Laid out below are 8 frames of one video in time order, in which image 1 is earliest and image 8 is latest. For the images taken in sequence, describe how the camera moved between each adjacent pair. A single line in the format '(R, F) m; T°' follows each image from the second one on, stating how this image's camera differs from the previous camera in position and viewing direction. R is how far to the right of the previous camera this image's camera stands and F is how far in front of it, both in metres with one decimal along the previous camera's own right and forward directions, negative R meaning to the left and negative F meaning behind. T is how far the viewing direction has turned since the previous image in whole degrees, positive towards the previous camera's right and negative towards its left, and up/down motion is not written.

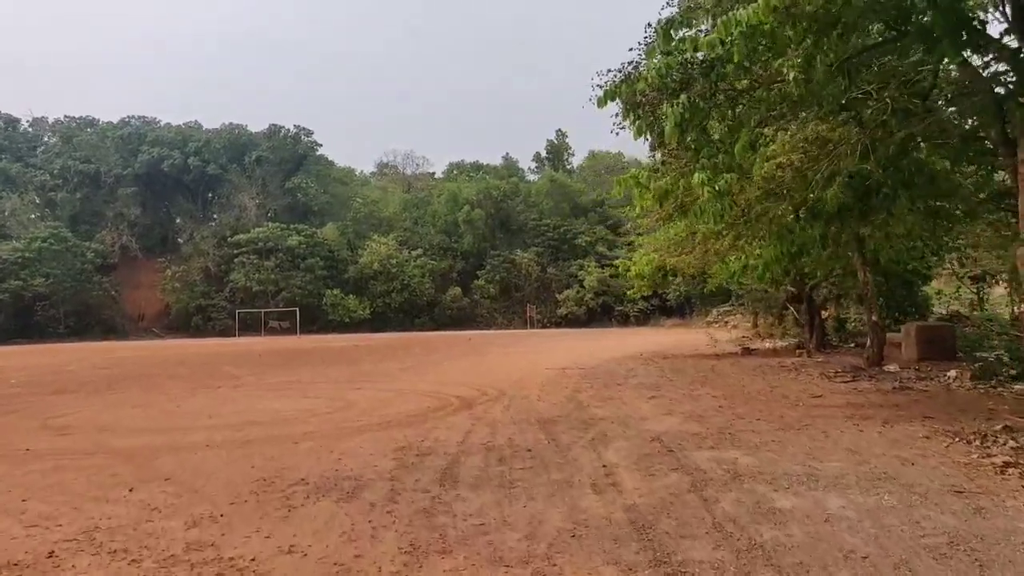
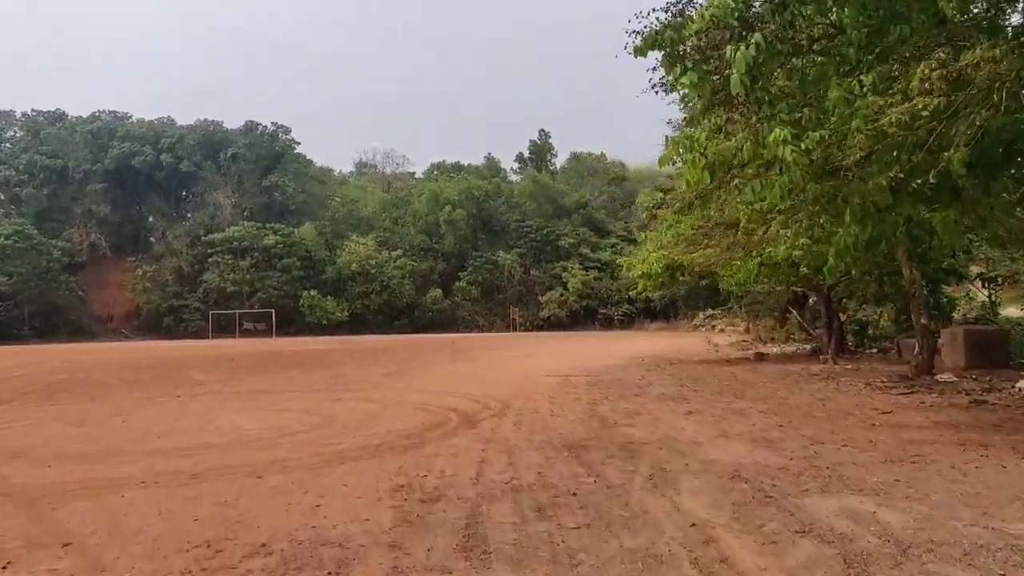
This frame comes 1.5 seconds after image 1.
(-0.3, +1.5) m; +2°
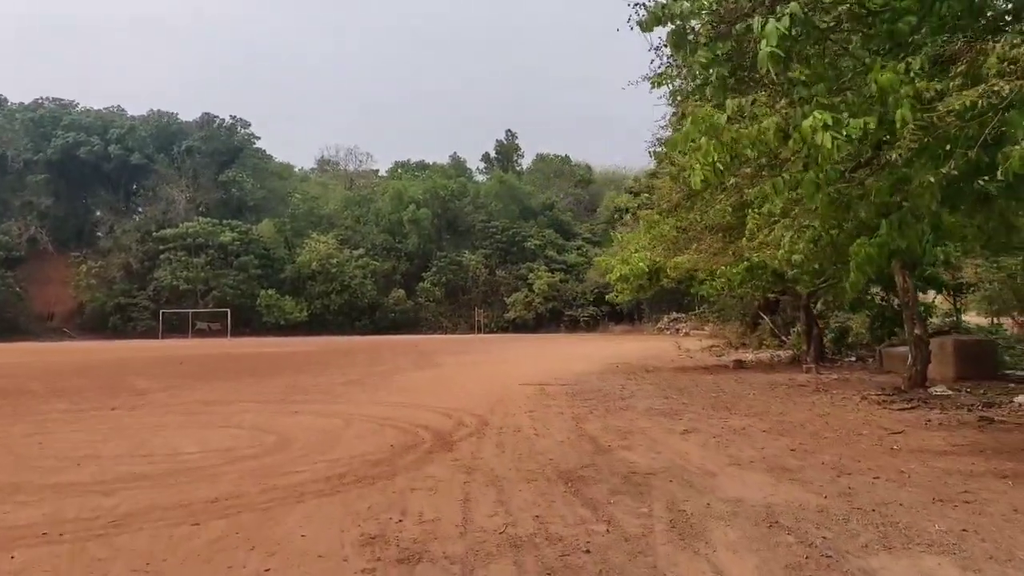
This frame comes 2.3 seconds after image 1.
(-0.2, +0.8) m; +3°
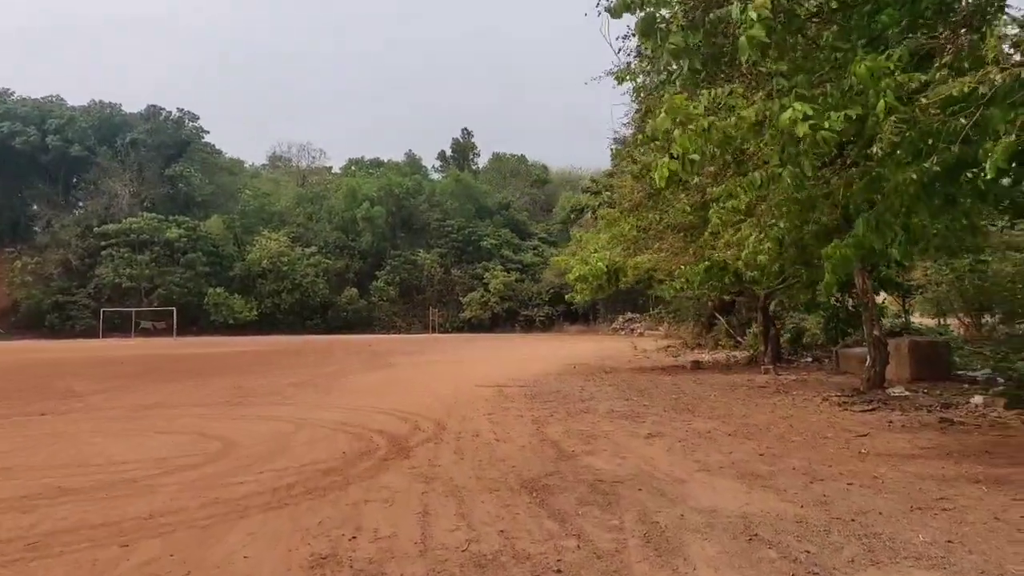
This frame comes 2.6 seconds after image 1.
(-0.1, +0.3) m; +3°
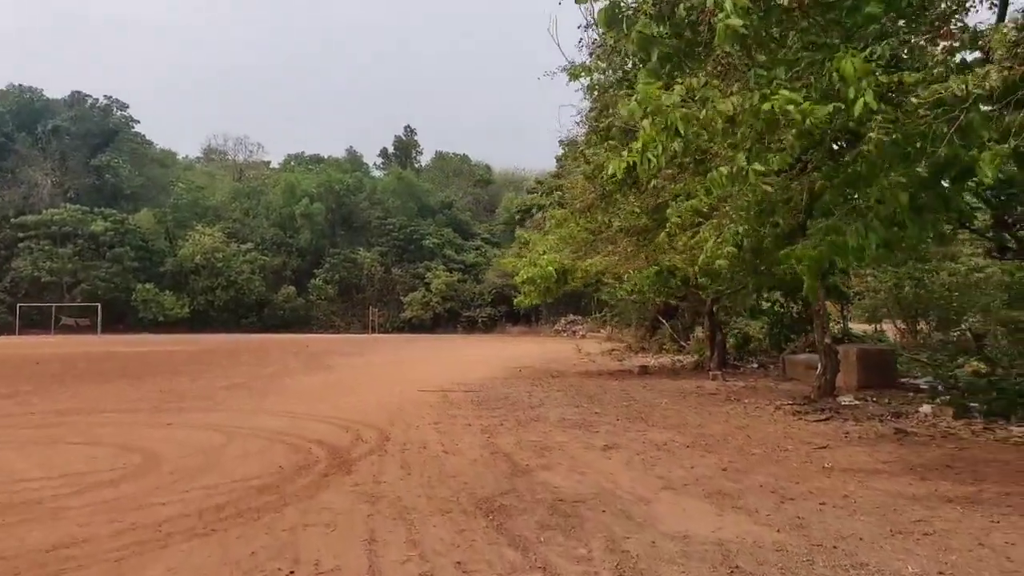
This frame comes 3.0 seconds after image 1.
(-0.1, +0.4) m; +4°
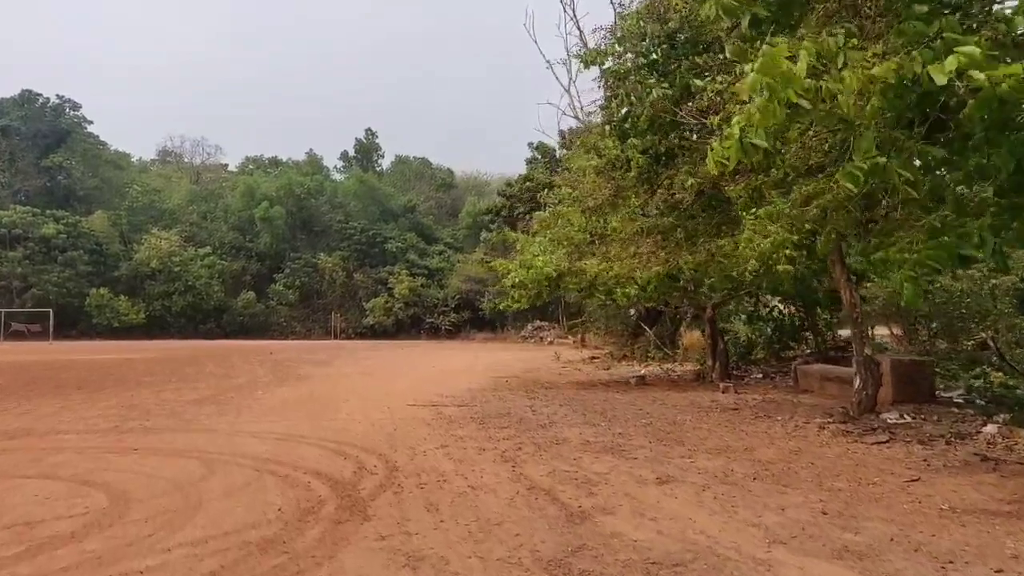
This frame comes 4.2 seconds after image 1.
(-0.6, +1.1) m; +3°
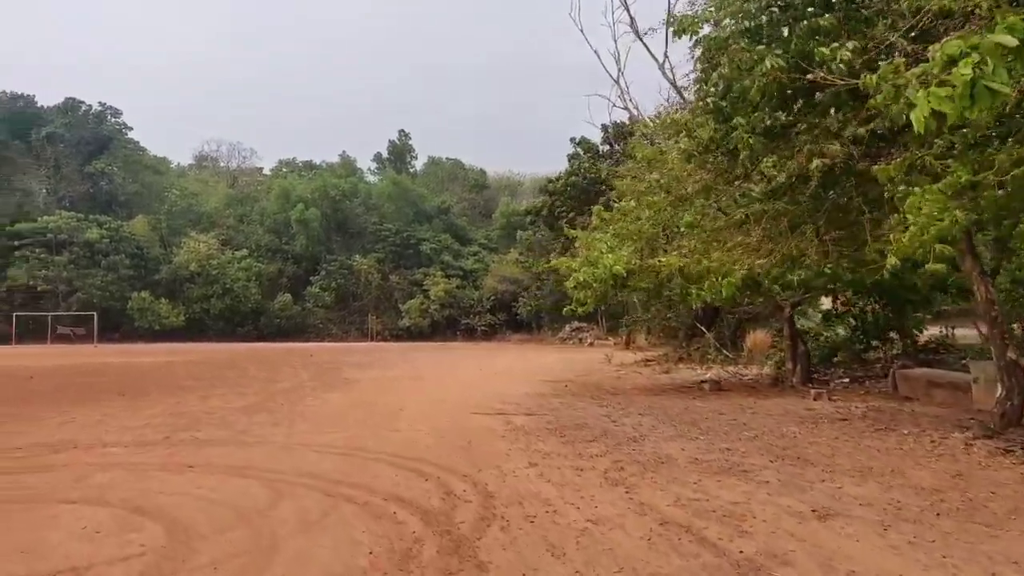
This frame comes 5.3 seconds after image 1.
(-0.6, +1.0) m; -2°
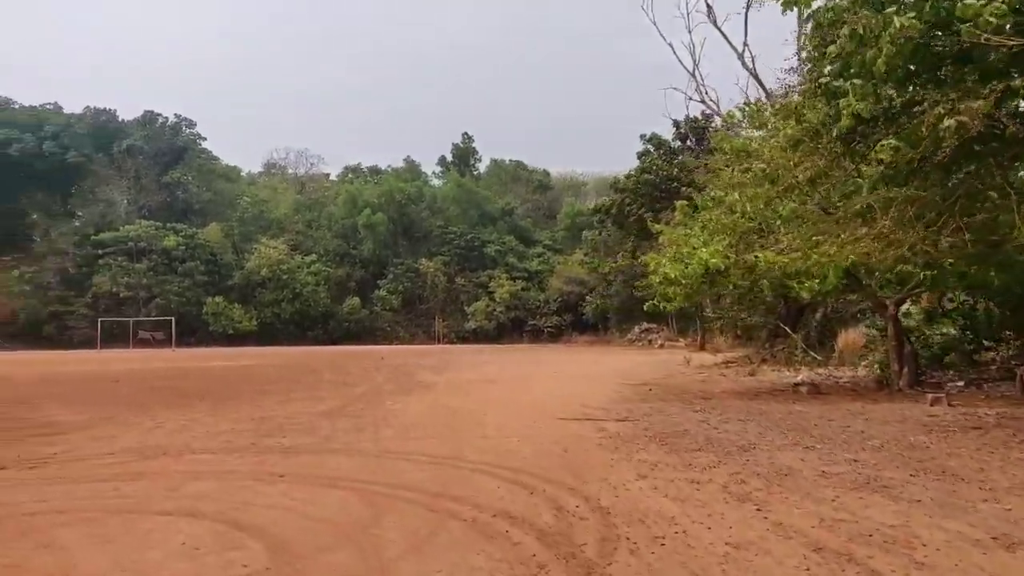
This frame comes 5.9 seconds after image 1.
(-0.4, +0.5) m; -5°
